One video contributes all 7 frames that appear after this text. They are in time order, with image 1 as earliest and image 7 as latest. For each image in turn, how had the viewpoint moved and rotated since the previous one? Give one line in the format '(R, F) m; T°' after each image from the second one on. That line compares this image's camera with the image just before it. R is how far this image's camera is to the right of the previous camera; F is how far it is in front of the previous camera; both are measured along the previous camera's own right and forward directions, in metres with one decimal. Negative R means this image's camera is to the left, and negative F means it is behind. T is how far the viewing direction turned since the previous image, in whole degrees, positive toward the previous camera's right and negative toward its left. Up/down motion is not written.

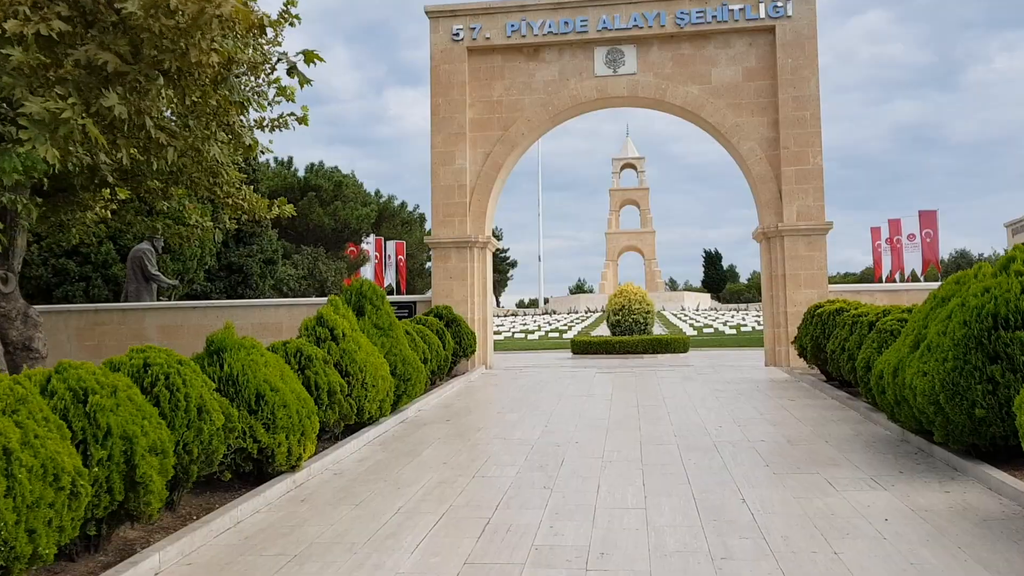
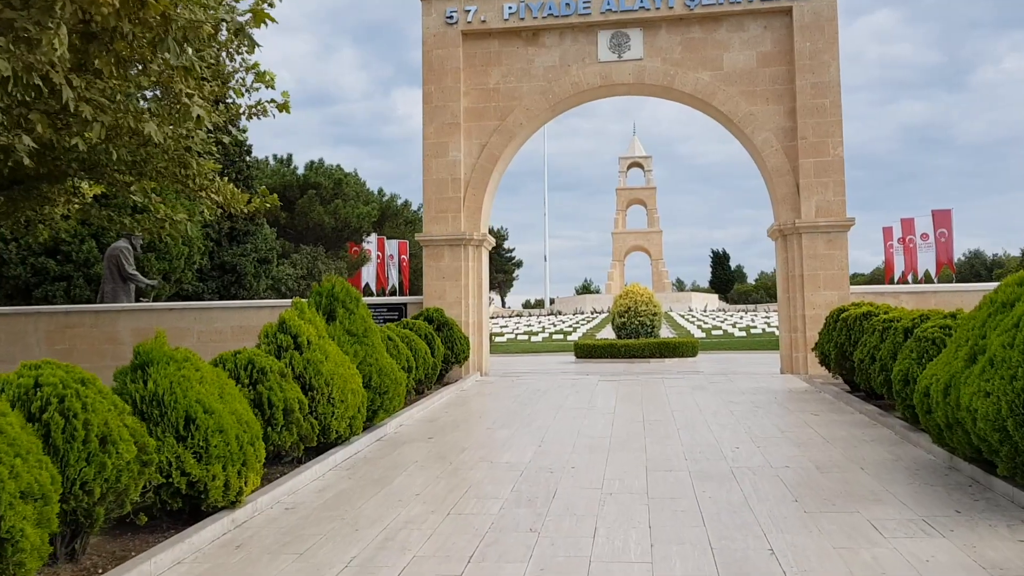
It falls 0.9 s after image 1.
(+0.1, +0.8) m; 0°
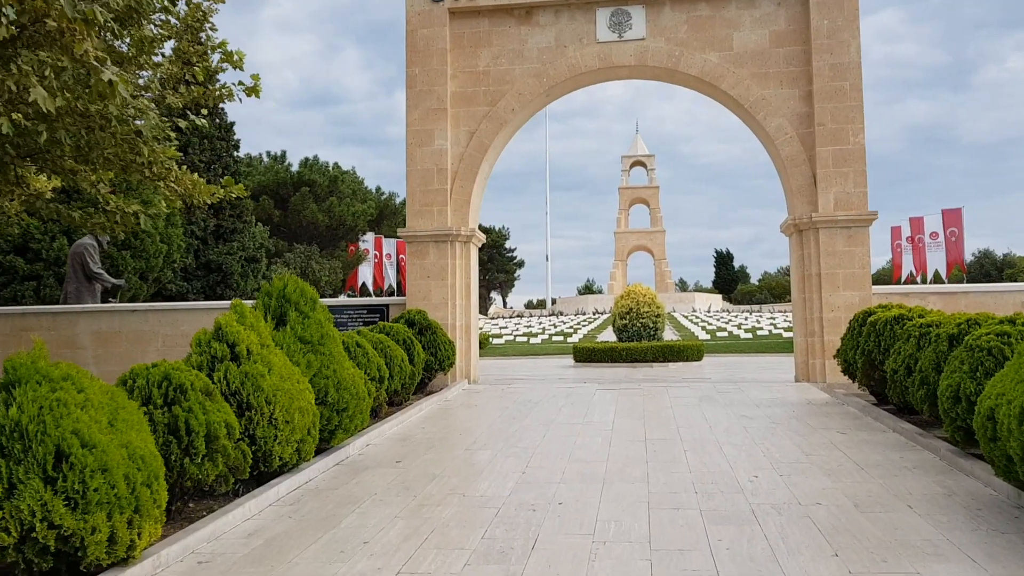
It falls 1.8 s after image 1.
(+0.1, +0.9) m; 0°
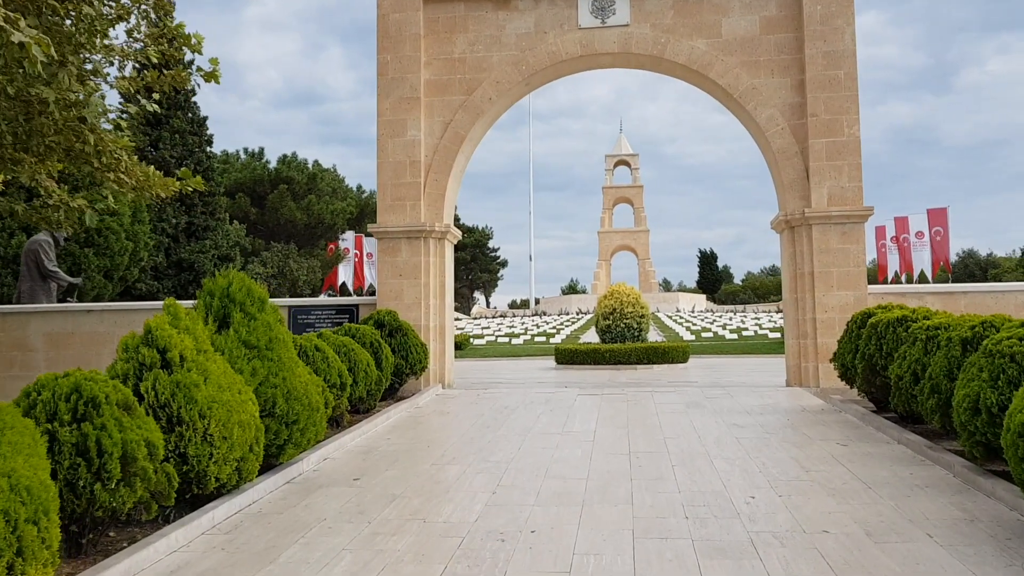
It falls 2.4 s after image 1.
(+0.1, +0.5) m; +1°
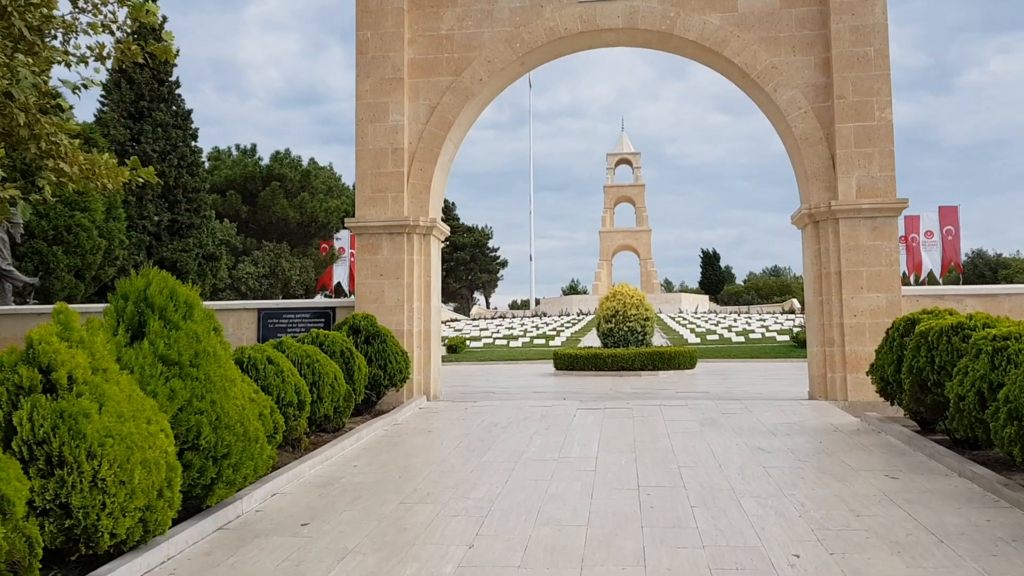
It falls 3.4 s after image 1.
(+0.1, +0.9) m; 0°
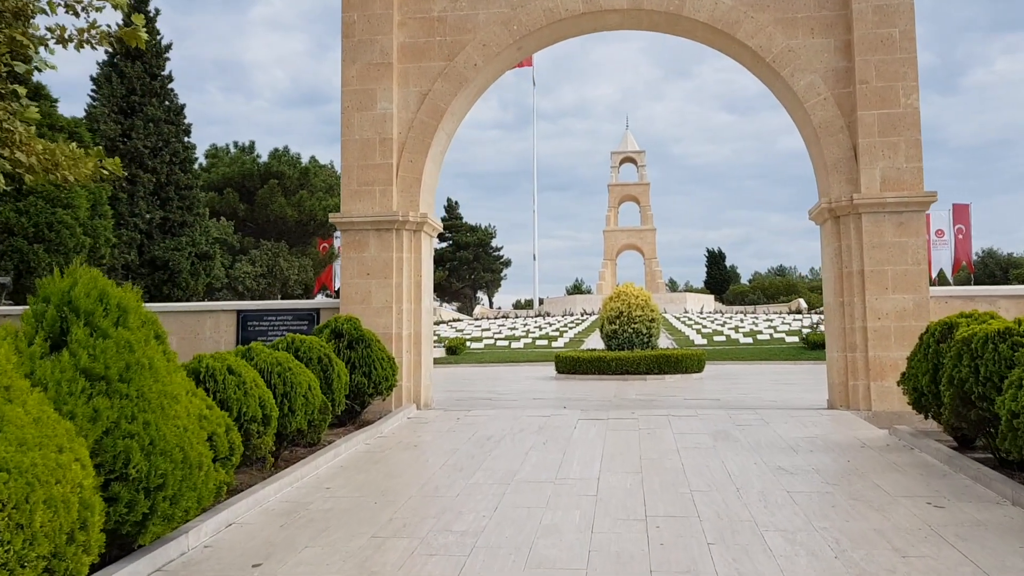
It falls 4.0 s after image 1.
(+0.1, +0.6) m; 0°
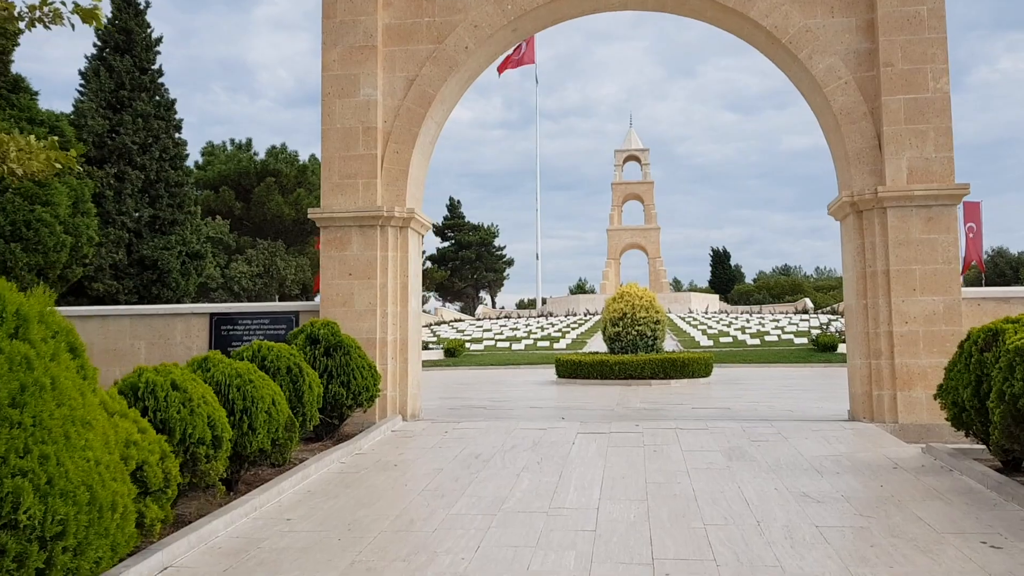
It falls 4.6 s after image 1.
(+0.1, +0.6) m; 0°
